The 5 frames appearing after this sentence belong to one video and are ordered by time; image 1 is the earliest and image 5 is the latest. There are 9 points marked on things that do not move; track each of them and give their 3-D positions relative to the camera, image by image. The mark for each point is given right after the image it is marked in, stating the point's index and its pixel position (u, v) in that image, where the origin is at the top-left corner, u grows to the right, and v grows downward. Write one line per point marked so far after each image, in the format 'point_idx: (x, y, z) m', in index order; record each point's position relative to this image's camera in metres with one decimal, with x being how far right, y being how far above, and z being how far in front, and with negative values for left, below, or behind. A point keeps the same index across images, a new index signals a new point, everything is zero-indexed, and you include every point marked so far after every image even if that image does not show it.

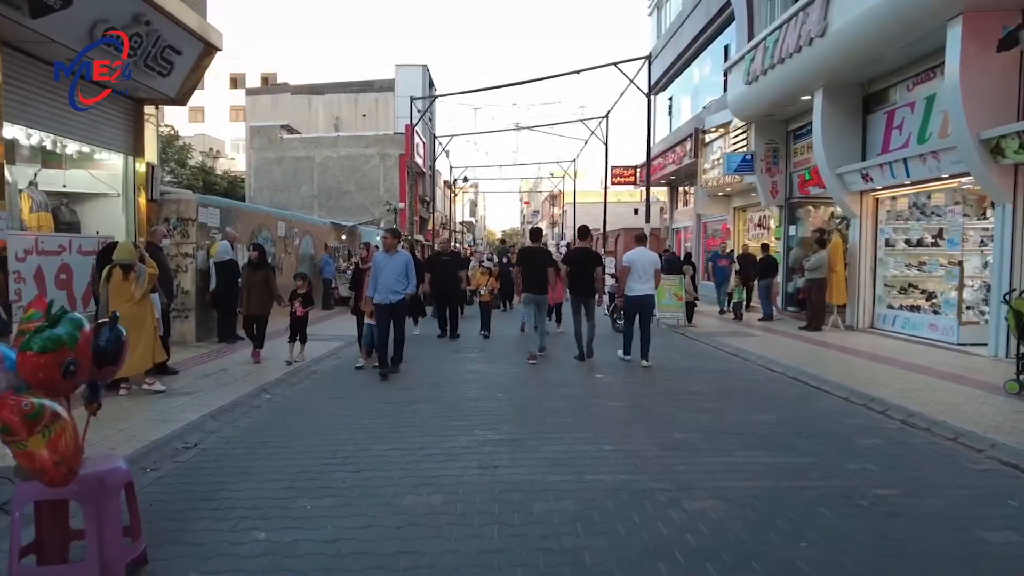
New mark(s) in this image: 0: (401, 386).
0: (-1.5, -1.4, +8.8) m
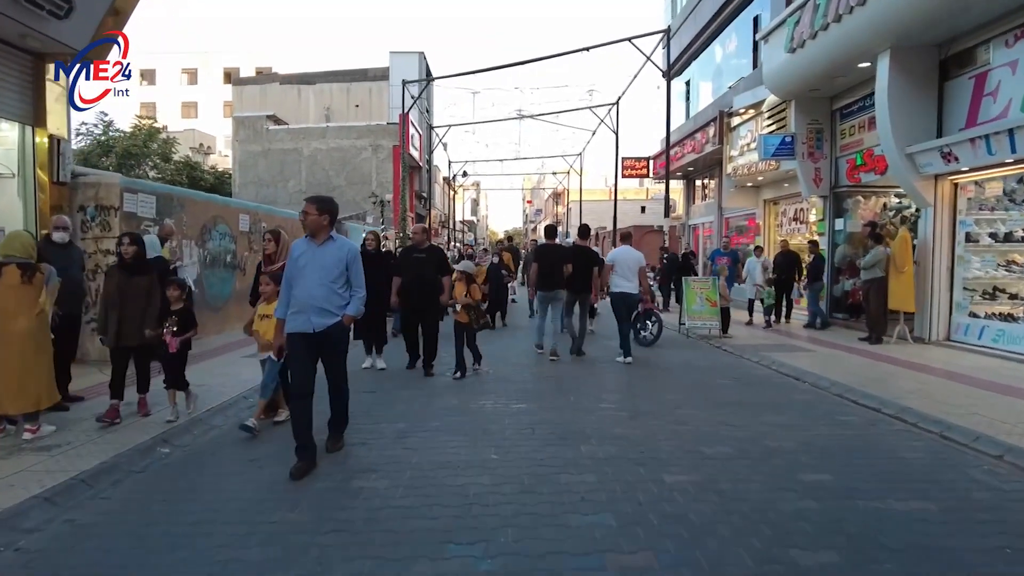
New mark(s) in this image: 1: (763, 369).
0: (-1.5, -1.4, +6.2) m
1: (+4.1, -1.3, +10.7) m
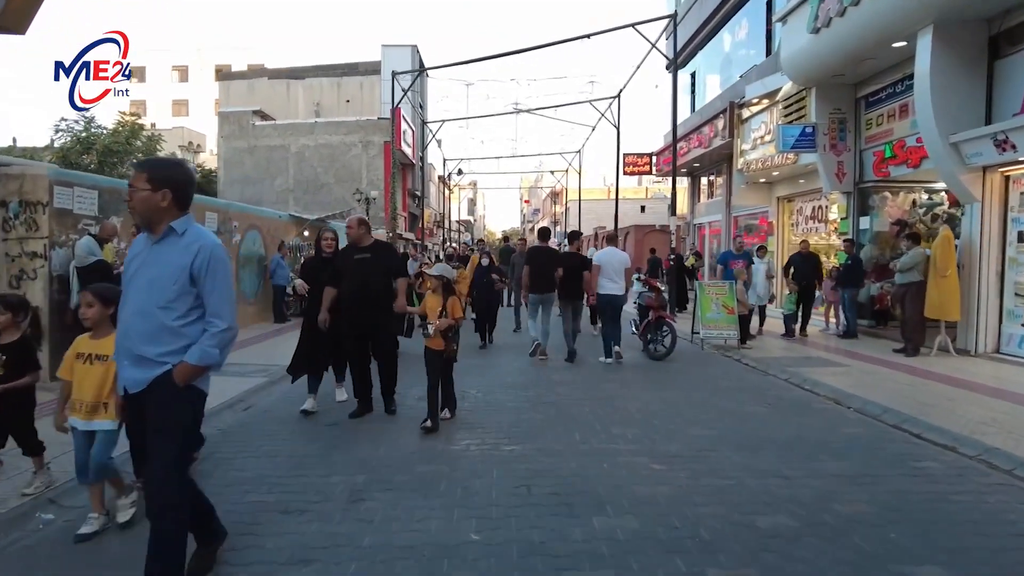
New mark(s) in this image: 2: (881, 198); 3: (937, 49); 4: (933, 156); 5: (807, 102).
0: (-1.6, -1.6, +4.7) m
1: (+4.0, -1.4, +9.2) m
2: (+8.7, +2.1, +15.2) m
3: (+7.4, +4.2, +11.2) m
4: (+7.6, +2.4, +11.5) m
5: (+7.3, +4.6, +16.0) m
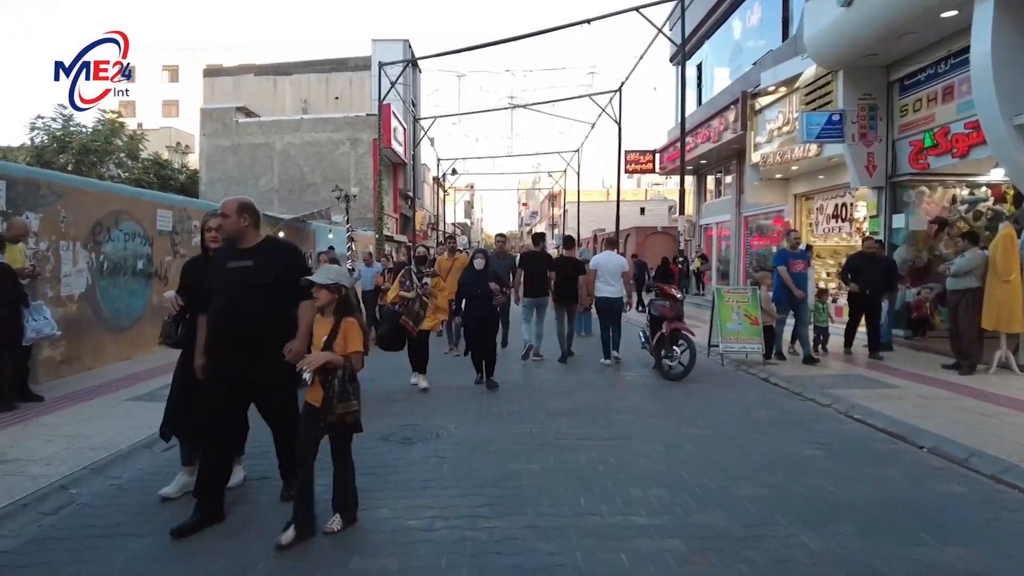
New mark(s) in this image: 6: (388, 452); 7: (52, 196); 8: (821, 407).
0: (-1.7, -1.6, +3.0) m
1: (+3.9, -1.5, +7.6) m
2: (+8.5, +2.0, +13.5) m
3: (+7.2, +4.1, +9.6) m
4: (+7.4, +2.3, +9.9) m
5: (+7.2, +4.5, +14.4) m
6: (-1.1, -1.5, +5.9) m
7: (-6.9, +1.4, +9.6) m
8: (+4.0, -1.5, +8.2) m
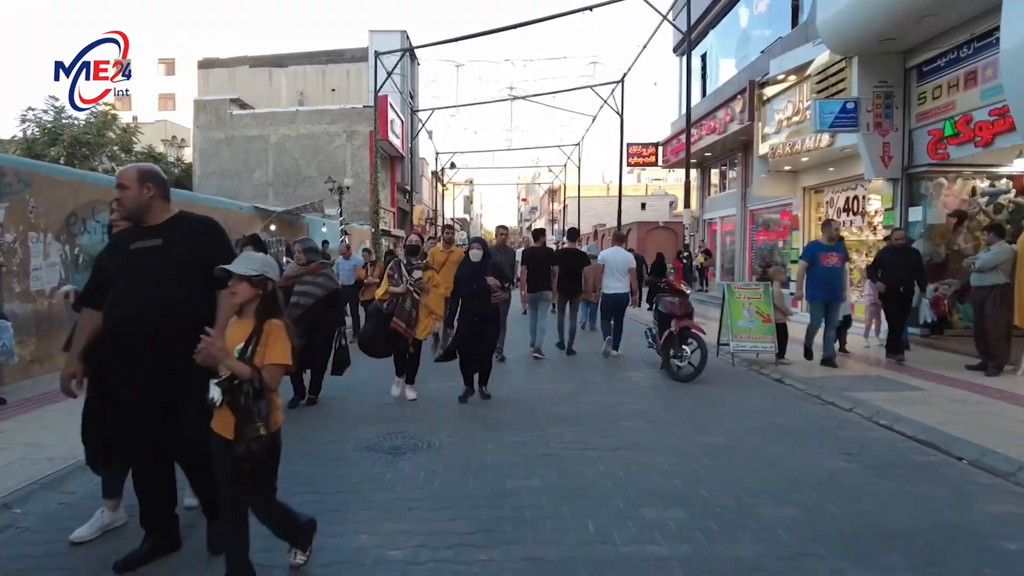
0: (-1.7, -1.6, +2.4) m
1: (+3.9, -1.5, +7.0) m
2: (+8.5, +2.1, +12.9) m
3: (+7.2, +4.2, +8.9) m
4: (+7.4, +2.3, +9.3) m
5: (+7.2, +4.6, +13.7) m
6: (-1.2, -1.5, +5.4) m
7: (-6.9, +1.4, +9.0) m
8: (+4.0, -1.5, +7.6) m
